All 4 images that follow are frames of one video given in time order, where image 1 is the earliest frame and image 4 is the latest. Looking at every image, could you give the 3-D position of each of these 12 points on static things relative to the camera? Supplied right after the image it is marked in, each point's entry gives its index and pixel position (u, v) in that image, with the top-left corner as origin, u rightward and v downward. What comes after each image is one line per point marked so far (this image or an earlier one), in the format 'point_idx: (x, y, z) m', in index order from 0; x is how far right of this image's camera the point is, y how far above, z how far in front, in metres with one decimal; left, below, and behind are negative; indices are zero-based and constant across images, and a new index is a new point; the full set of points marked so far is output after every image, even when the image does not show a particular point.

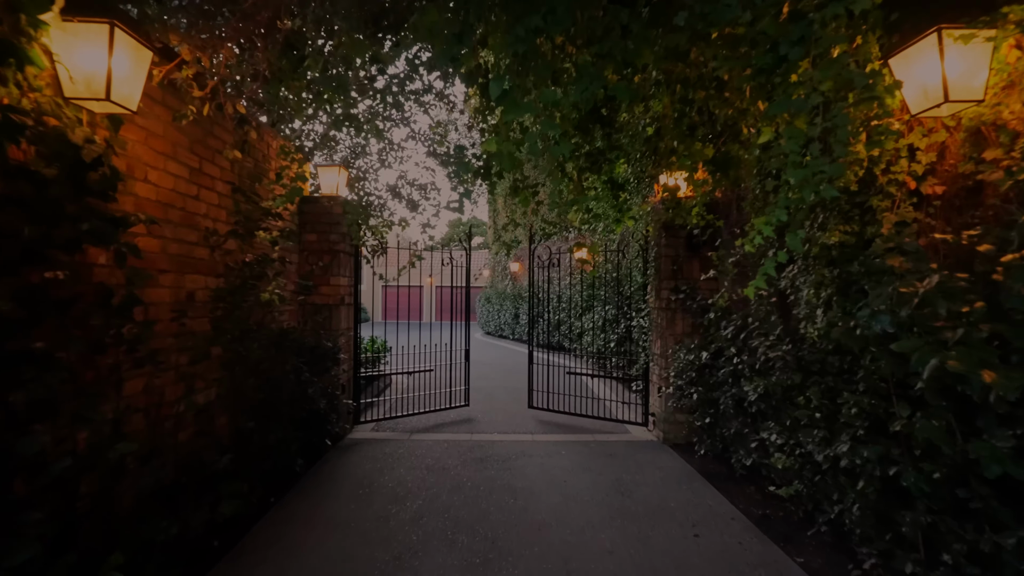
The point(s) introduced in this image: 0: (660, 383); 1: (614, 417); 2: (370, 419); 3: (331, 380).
0: (+1.4, -0.9, +4.3) m
1: (+1.1, -1.4, +5.0) m
2: (-1.5, -1.4, +4.7) m
3: (-1.5, -0.8, +3.9) m
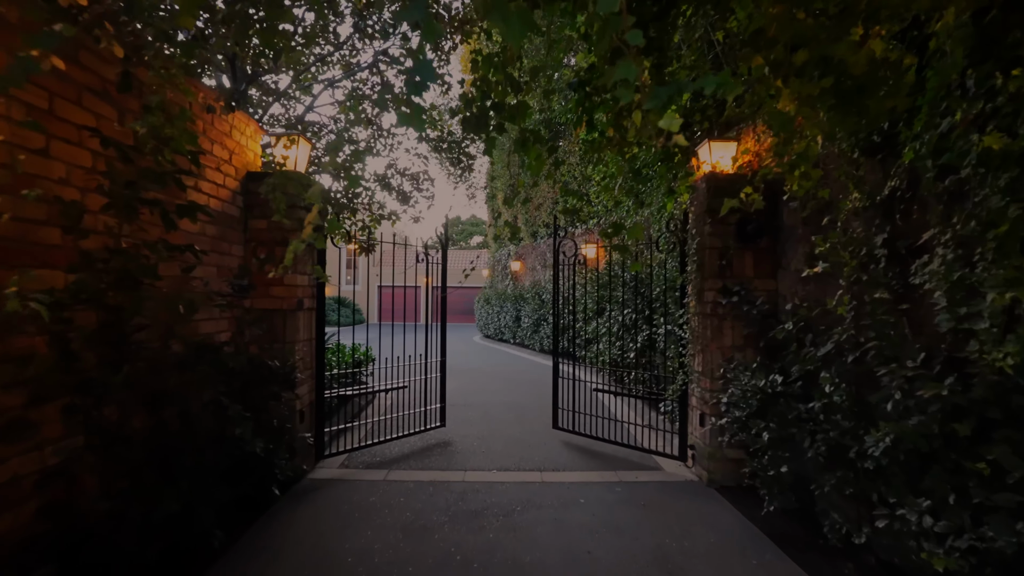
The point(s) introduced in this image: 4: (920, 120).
0: (+1.4, -0.9, +3.4) m
1: (+1.2, -1.4, +4.1) m
2: (-1.4, -1.4, +3.9) m
3: (-1.5, -0.8, +3.0) m
4: (+1.7, +0.7, +1.9) m
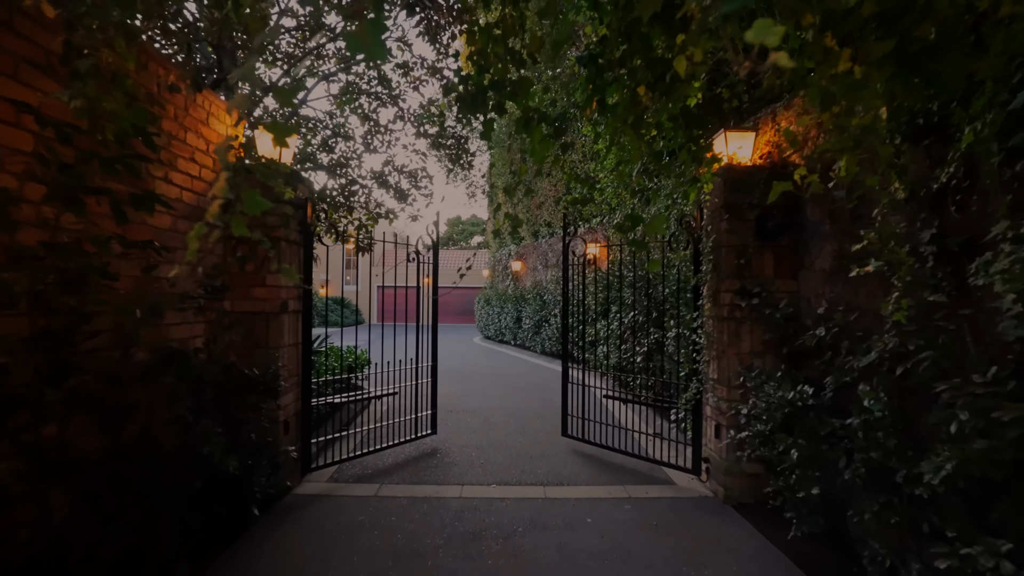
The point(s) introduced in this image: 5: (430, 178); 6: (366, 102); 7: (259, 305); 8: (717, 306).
0: (+1.4, -0.9, +3.1) m
1: (+1.2, -1.4, +3.9) m
2: (-1.4, -1.4, +3.6) m
3: (-1.5, -0.8, +2.7) m
4: (+1.7, +0.7, +1.6) m
5: (-1.4, +1.8, +7.6) m
6: (-2.3, +2.9, +7.4) m
7: (-1.7, -0.1, +3.0) m
8: (+1.4, -0.1, +3.2) m
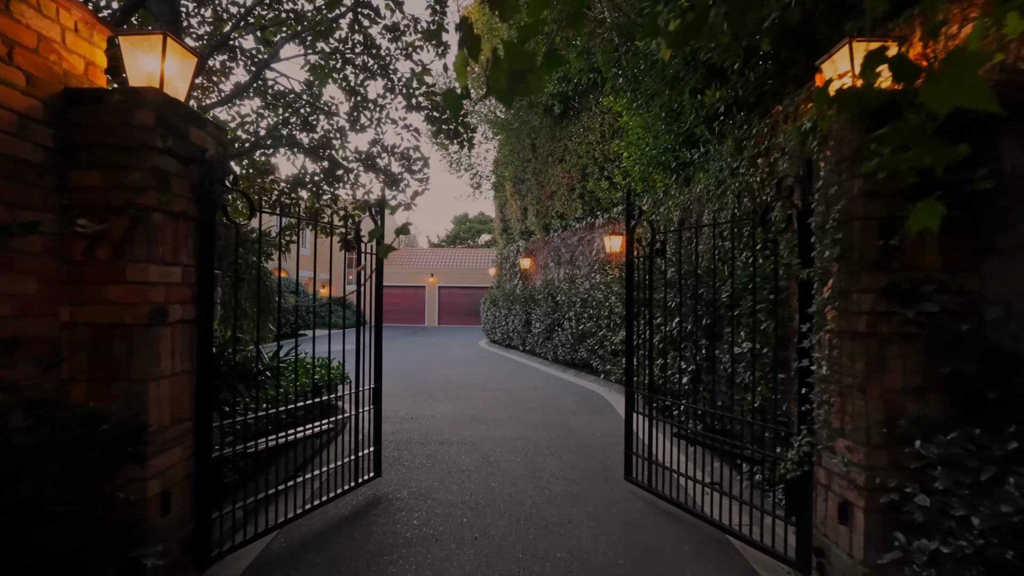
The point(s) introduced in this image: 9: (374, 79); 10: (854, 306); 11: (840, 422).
0: (+1.5, -0.9, +1.9) m
1: (+1.2, -1.4, +2.7) m
2: (-1.4, -1.4, +2.5) m
3: (-1.5, -0.8, +1.6) m
4: (+1.7, +0.7, +0.4) m
5: (-1.3, +1.8, +6.5) m
6: (-2.2, +3.0, +6.2) m
7: (-1.7, -0.1, +1.9) m
8: (+1.5, -0.1, +2.0) m
9: (-1.9, +2.9, +6.2) m
10: (+1.5, -0.1, +2.0) m
11: (+1.4, -0.6, +2.0) m
